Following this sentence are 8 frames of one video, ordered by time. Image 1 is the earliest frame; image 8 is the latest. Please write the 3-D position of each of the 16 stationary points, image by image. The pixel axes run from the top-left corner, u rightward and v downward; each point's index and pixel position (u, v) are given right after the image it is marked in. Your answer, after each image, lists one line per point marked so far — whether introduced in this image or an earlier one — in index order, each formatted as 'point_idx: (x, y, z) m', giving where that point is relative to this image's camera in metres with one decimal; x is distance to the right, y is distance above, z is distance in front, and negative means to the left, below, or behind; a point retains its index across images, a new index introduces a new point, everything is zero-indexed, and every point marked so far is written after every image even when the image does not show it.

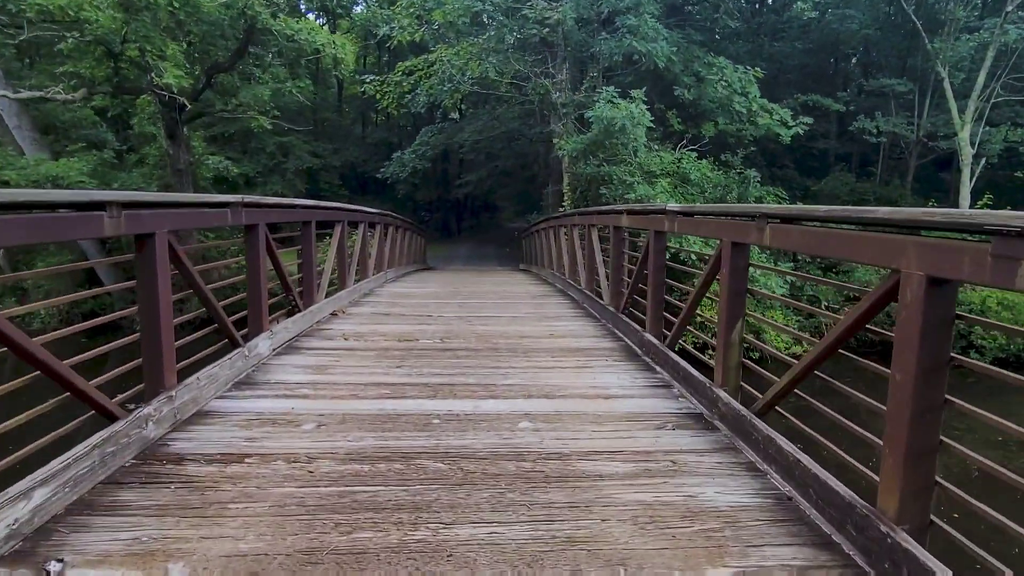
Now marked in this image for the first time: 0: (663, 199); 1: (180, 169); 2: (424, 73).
0: (+2.7, +1.6, +10.2) m
1: (-6.7, +2.4, +12.0) m
2: (-2.4, +5.8, +15.8) m
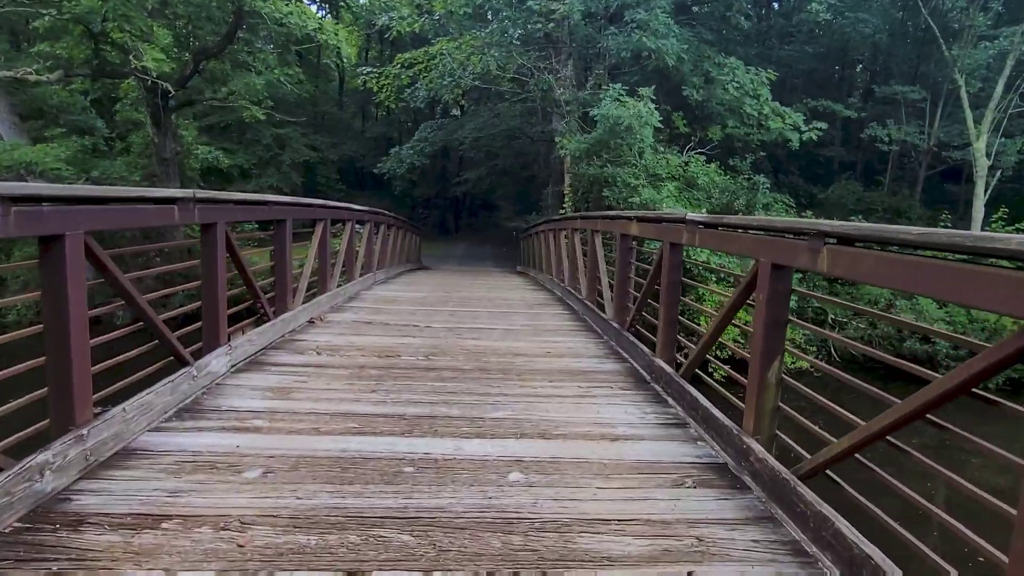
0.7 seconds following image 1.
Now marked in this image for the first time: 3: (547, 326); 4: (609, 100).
0: (+2.7, +1.4, +9.7) m
1: (-6.7, +2.5, +11.5) m
2: (-2.3, +5.8, +15.3) m
3: (+0.3, -0.4, +5.3) m
4: (+1.7, +3.2, +9.9) m
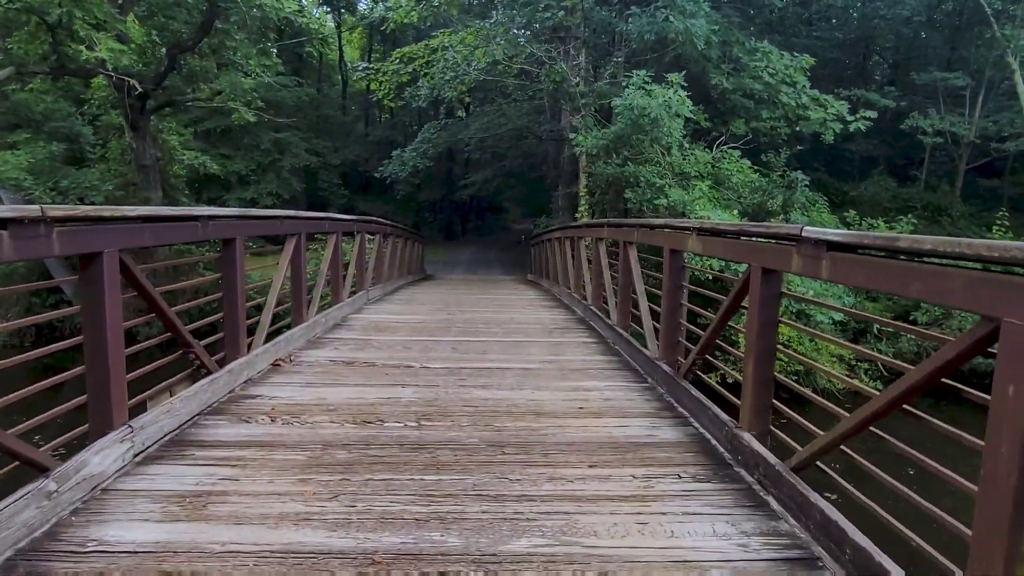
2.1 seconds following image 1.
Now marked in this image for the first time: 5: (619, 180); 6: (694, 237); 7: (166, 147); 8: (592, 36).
0: (+2.9, +1.2, +8.7) m
1: (-6.5, +2.2, +10.5) m
2: (-2.1, +5.6, +14.3) m
3: (+0.4, -0.6, +4.3) m
4: (+1.9, +3.0, +8.8) m
5: (+1.7, +1.7, +9.4) m
6: (+1.0, +0.3, +3.2) m
7: (-7.2, +2.9, +12.2) m
8: (+1.5, +4.7, +11.0) m
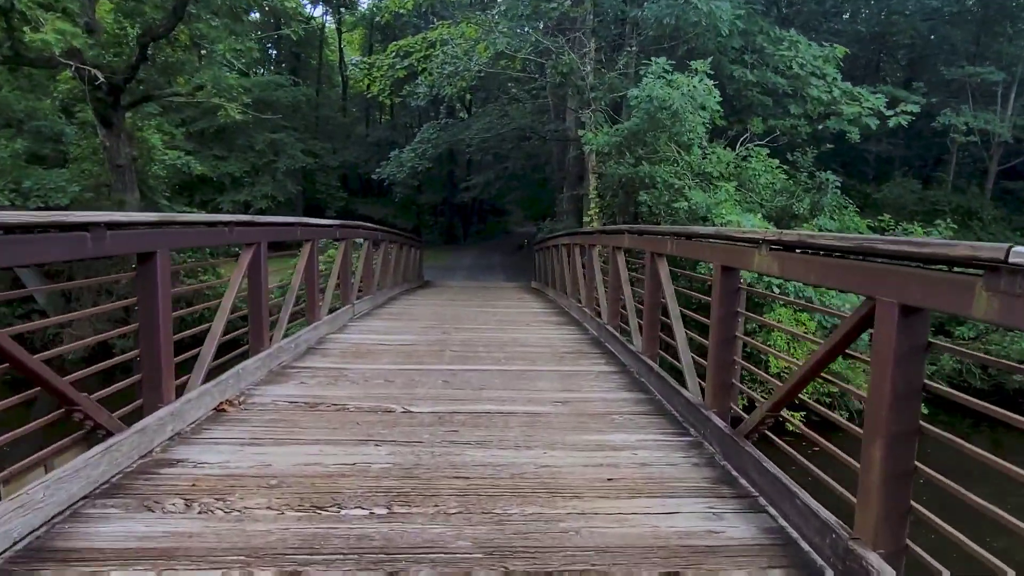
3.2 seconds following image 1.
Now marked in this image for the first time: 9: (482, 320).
0: (+2.9, +1.1, +7.8) m
1: (-6.5, +2.0, +9.7) m
2: (-2.1, +5.4, +13.5) m
3: (+0.5, -0.7, +3.5) m
4: (+1.9, +2.9, +8.0) m
5: (+1.8, +1.6, +8.5) m
6: (+1.0, +0.1, +2.4) m
7: (-7.1, +2.8, +11.4) m
8: (+1.5, +4.6, +10.2) m
9: (-0.3, -0.4, +6.7) m
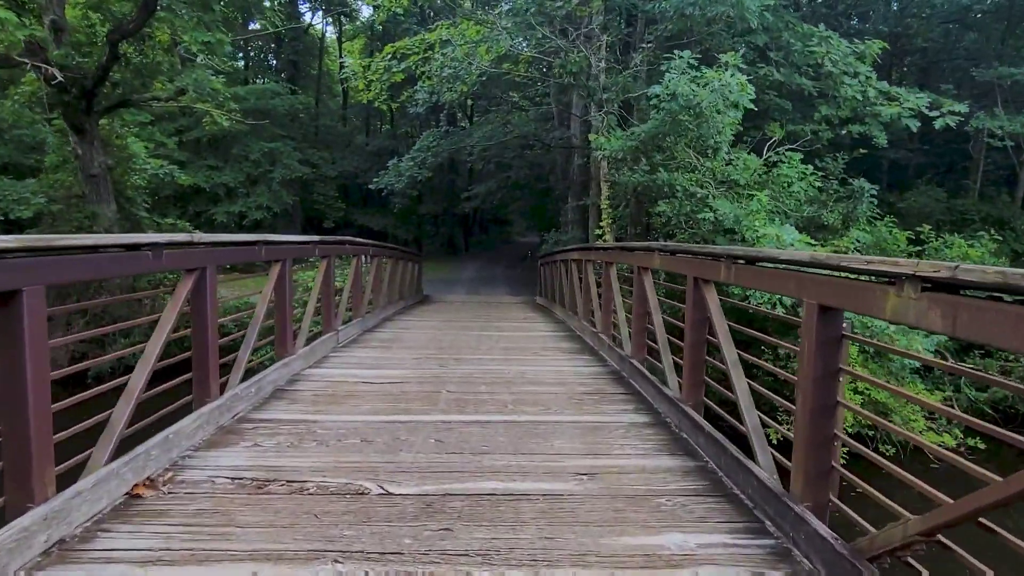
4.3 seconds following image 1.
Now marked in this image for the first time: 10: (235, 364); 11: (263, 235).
0: (+3.0, +0.8, +7.0) m
1: (-6.4, +1.7, +9.0) m
2: (-2.0, +5.0, +12.8) m
3: (+0.5, -0.9, +2.6) m
4: (+2.0, +2.6, +7.2) m
5: (+1.8, +1.3, +7.8) m
6: (+1.1, 0.0, +1.6) m
7: (-7.1, +2.4, +10.7) m
8: (+1.6, +4.3, +9.5) m
9: (-0.3, -0.6, +5.9) m
10: (-1.8, -0.5, +3.8) m
11: (-1.7, +0.4, +3.9) m
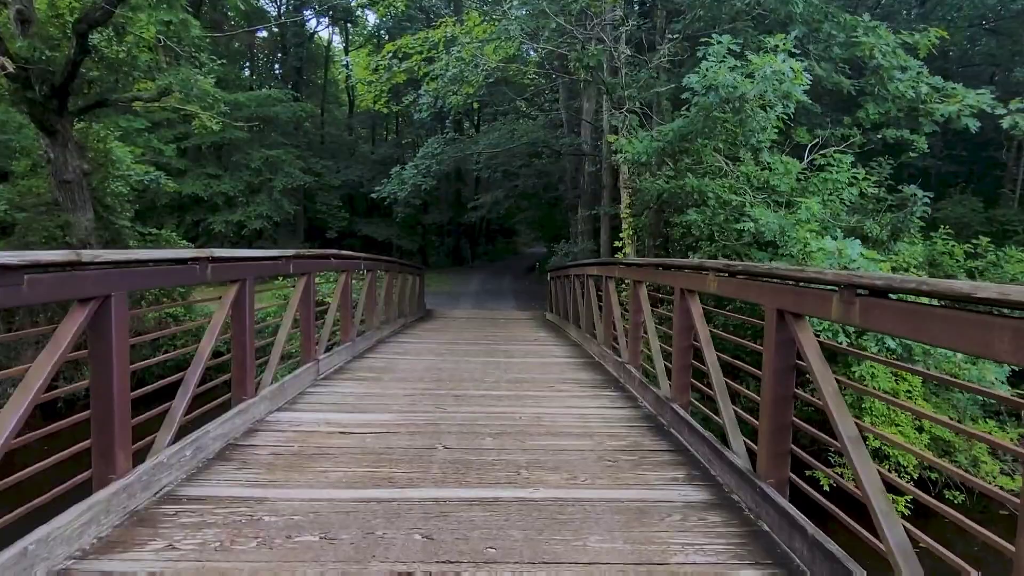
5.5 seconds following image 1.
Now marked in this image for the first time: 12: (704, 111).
0: (+3.1, +0.6, +6.2) m
1: (-6.3, +1.5, +8.2) m
2: (-1.8, +4.7, +12.0) m
3: (+0.6, -1.0, +1.8) m
4: (+2.1, +2.4, +6.4) m
5: (+1.9, +1.1, +6.9) m
6: (+1.1, -0.1, +0.7) m
7: (-6.9, +2.2, +9.9) m
8: (+1.8, +4.0, +8.7) m
9: (-0.2, -0.8, +5.0) m
10: (-1.7, -0.6, +2.9) m
11: (-1.6, +0.2, +3.1) m
12: (+2.0, +1.9, +6.3) m
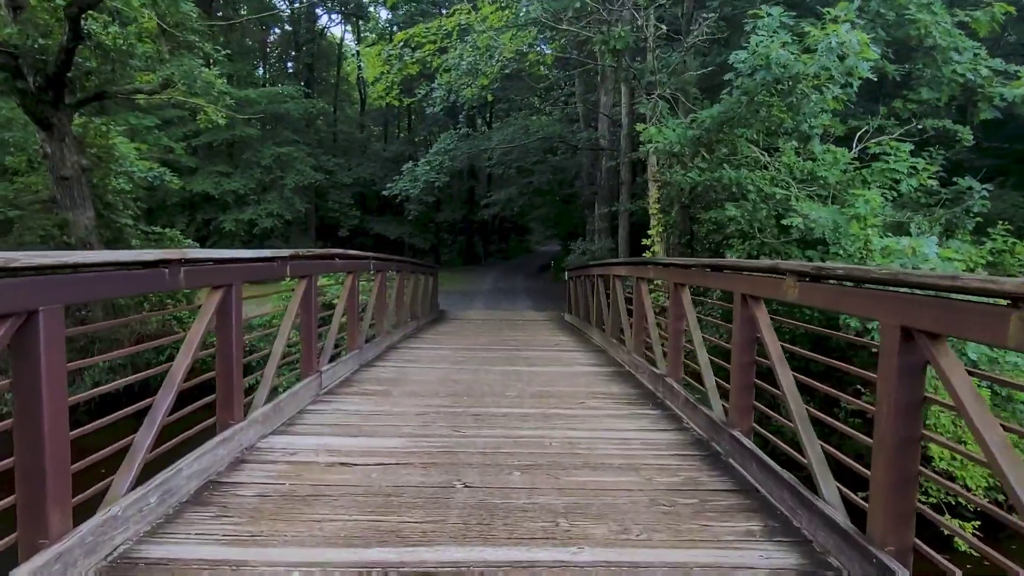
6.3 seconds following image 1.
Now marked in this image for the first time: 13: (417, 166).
0: (+3.3, +0.6, +5.6) m
1: (-6.0, +1.5, +7.8) m
2: (-1.5, +4.7, +11.5) m
3: (+0.7, -1.0, +1.2) m
4: (+2.3, +2.4, +5.8) m
5: (+2.2, +1.1, +6.3) m
6: (+1.2, -0.2, +0.2) m
7: (-6.6, +2.2, +9.5) m
8: (+2.0, +4.0, +8.1) m
9: (0.0, -0.8, +4.5) m
10: (-1.6, -0.7, +2.4) m
11: (-1.4, +0.2, +2.6) m
12: (+2.3, +1.9, +5.8) m
13: (-2.6, +3.3, +15.8) m
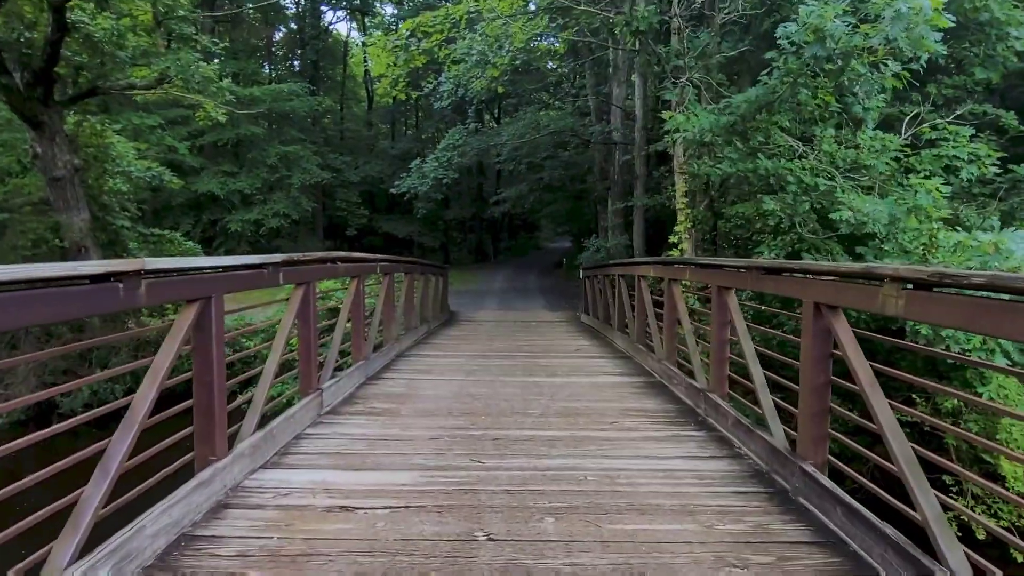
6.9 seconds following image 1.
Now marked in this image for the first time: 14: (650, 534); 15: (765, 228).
0: (+3.5, +0.6, +5.0) m
1: (-5.8, +1.4, +7.4) m
2: (-1.3, +4.7, +11.1) m
3: (+0.8, -1.1, +0.8) m
4: (+2.4, +2.4, +5.3) m
5: (+2.3, +1.1, +5.8) m
6: (+1.3, -0.2, -0.3) m
7: (-6.4, +2.1, +9.1) m
8: (+2.2, +4.0, +7.6) m
9: (+0.2, -0.8, +4.0) m
10: (-1.4, -0.7, +2.0) m
11: (-1.3, +0.1, +2.2) m
12: (+2.4, +1.9, +5.2) m
13: (-2.3, +3.3, +15.3) m
14: (+0.5, -1.0, +2.3) m
15: (+2.5, +0.6, +5.9) m
